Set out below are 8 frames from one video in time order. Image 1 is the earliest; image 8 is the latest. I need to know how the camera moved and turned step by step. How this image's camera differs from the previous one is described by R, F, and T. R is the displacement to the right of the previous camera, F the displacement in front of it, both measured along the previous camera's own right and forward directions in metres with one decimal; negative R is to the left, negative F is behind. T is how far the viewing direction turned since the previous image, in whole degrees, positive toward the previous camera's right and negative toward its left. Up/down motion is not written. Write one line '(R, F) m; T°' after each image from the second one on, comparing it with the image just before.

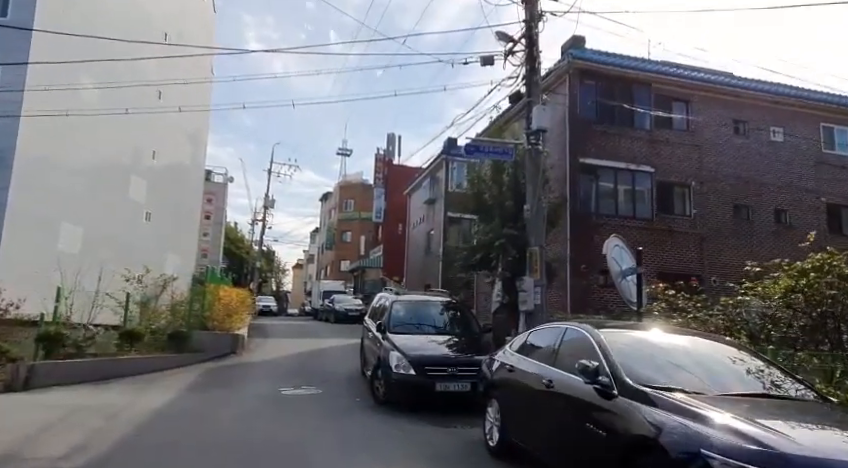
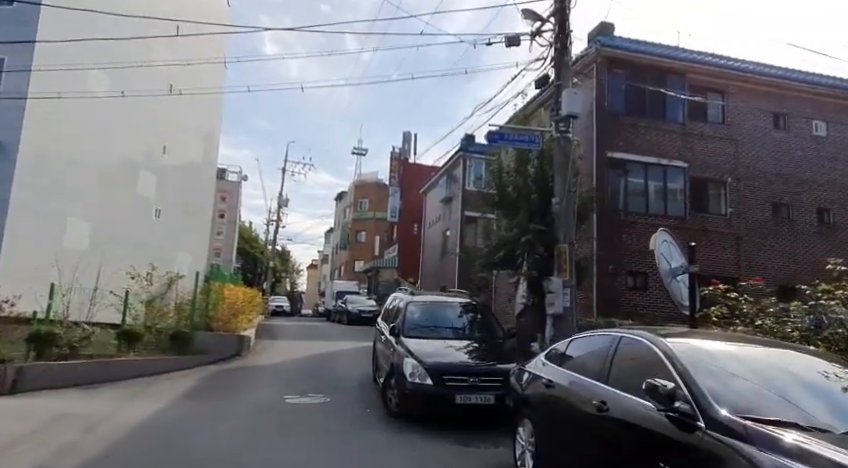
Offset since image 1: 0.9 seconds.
(-0.1, +0.9) m; -2°
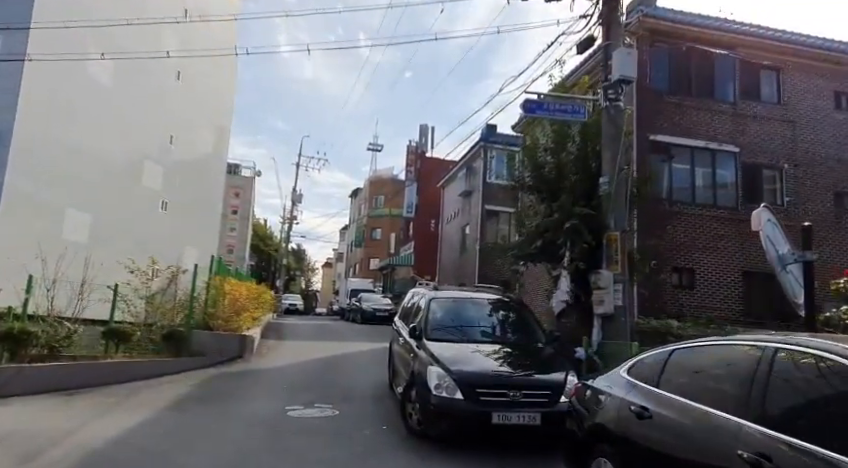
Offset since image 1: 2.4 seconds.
(-0.2, +1.4) m; -2°
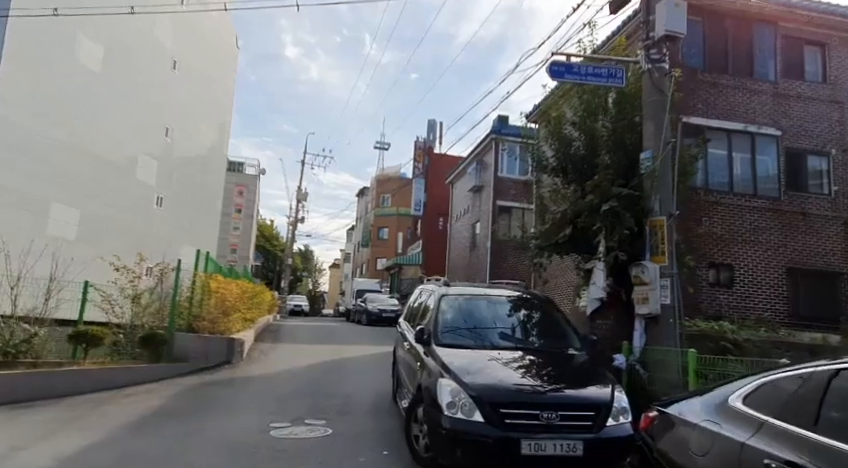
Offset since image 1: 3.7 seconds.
(0.0, +1.3) m; -1°
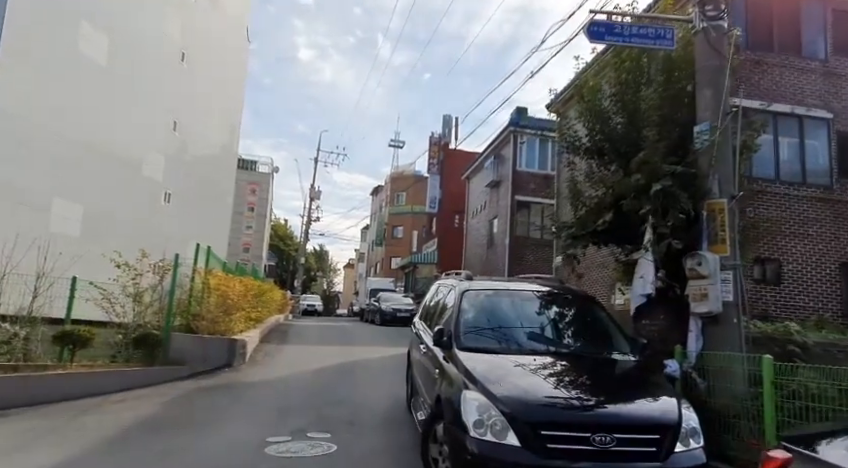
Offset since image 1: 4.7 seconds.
(0.0, +0.9) m; -2°
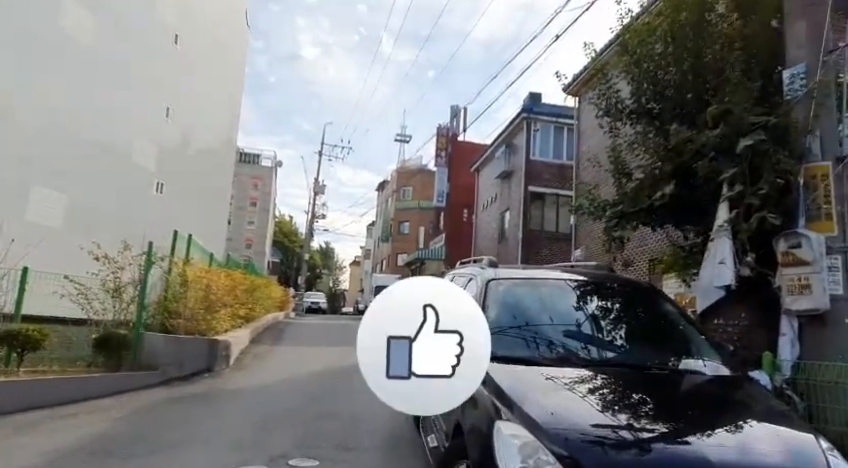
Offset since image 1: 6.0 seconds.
(-0.1, +1.3) m; -1°
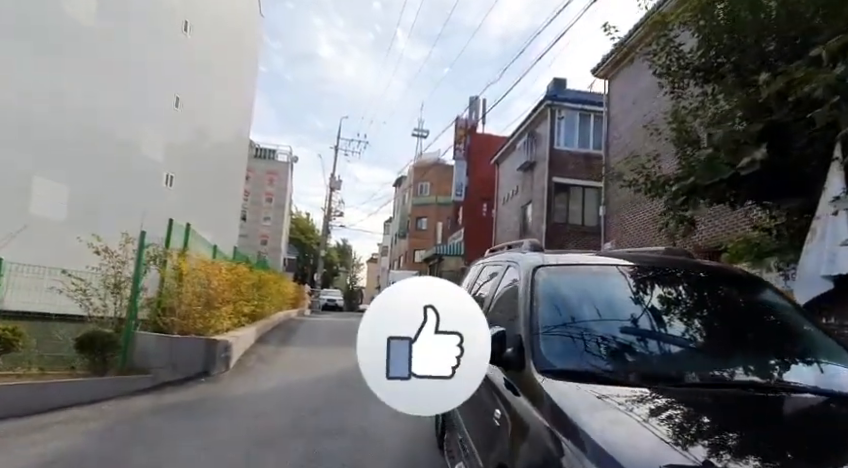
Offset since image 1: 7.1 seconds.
(-0.1, +1.0) m; -2°
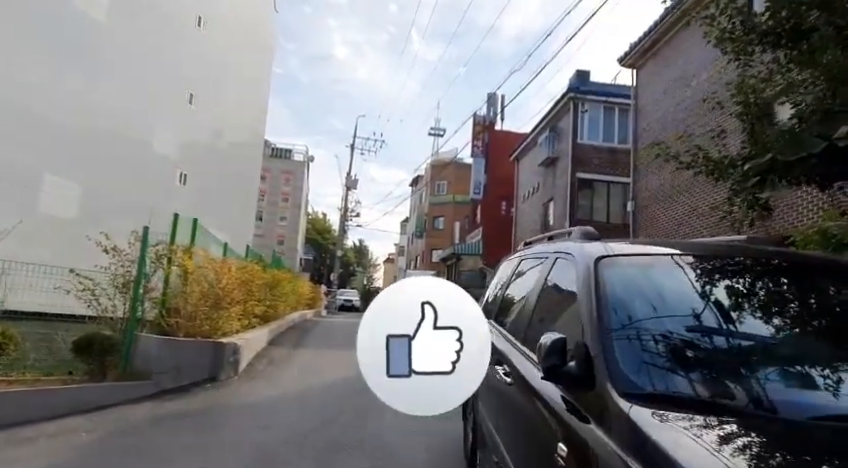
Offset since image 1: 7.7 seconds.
(-0.1, +0.6) m; -2°
